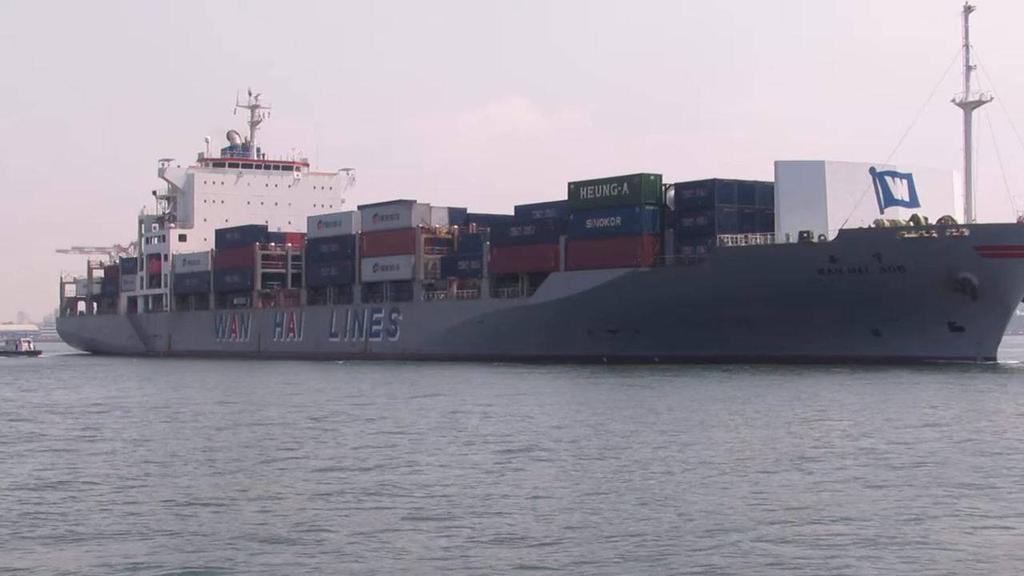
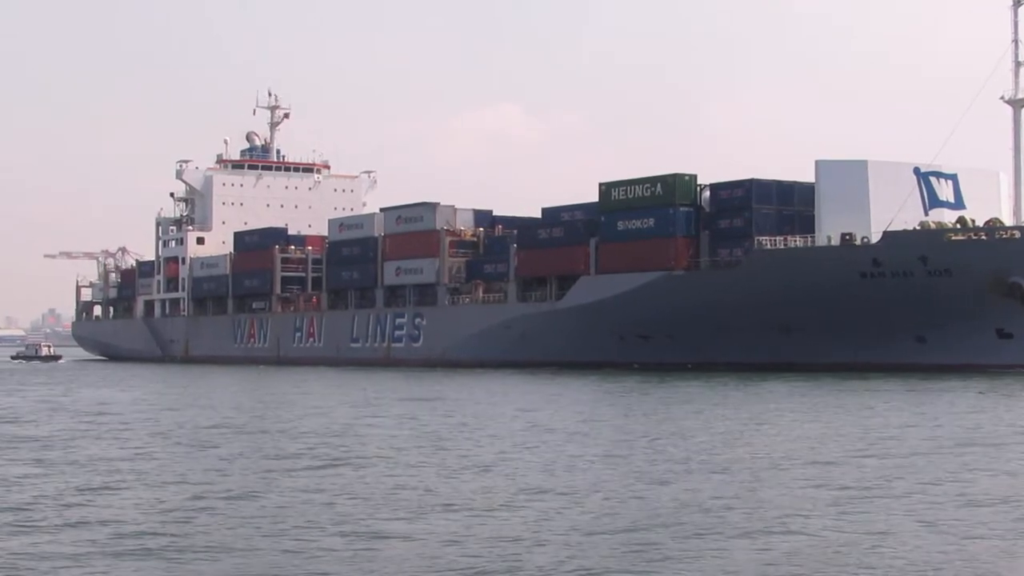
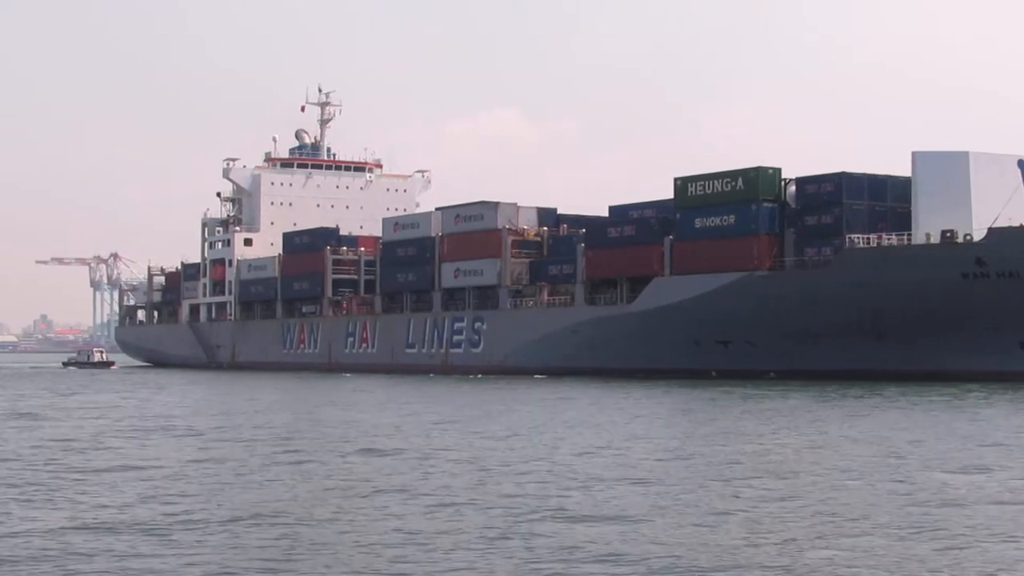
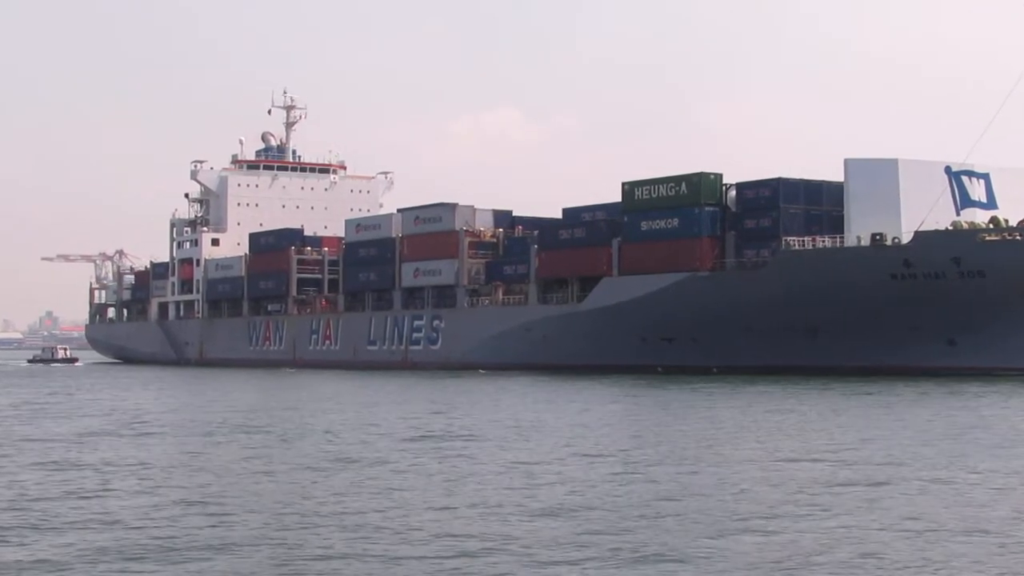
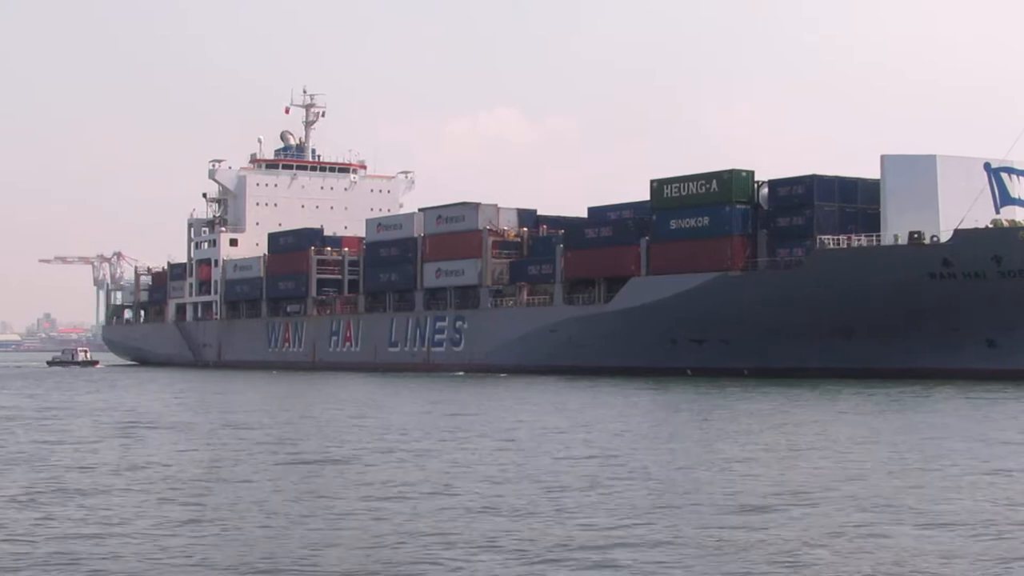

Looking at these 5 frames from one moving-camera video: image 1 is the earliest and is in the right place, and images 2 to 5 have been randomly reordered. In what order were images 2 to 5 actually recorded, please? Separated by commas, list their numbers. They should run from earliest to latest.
2, 4, 5, 3
